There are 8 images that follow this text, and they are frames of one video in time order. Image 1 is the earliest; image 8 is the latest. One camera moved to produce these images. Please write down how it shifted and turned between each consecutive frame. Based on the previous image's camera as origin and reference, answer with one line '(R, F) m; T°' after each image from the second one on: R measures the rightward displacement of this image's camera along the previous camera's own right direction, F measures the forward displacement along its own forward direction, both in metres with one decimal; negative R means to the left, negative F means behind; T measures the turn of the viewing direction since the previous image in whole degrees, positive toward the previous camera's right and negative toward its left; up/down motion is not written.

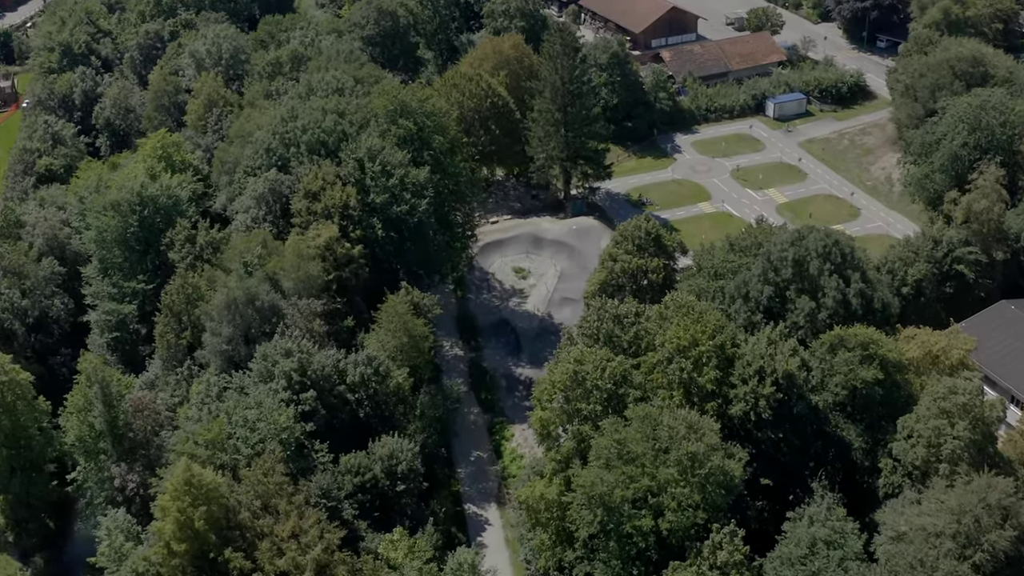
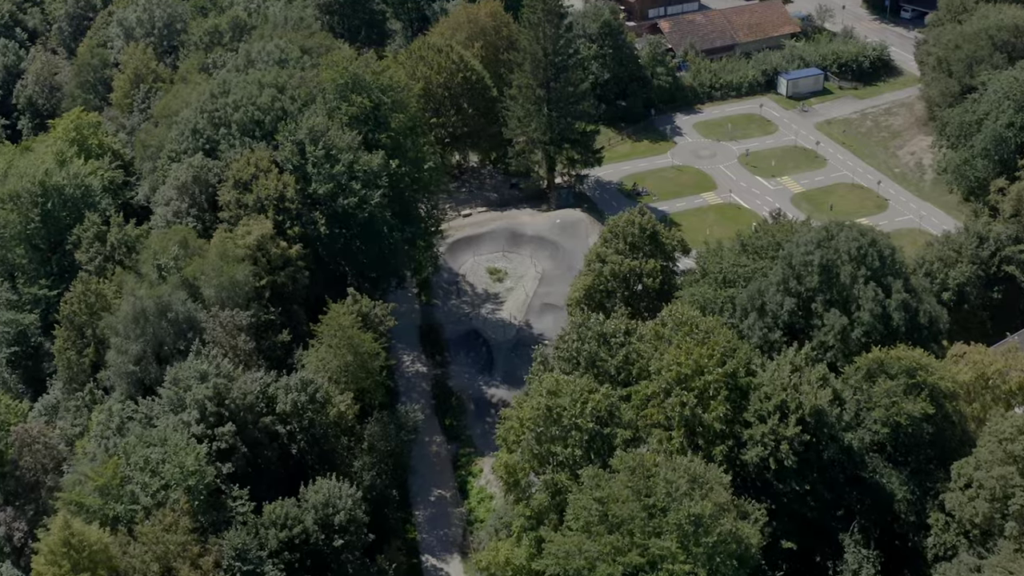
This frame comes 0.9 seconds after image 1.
(+1.3, +9.9) m; 0°
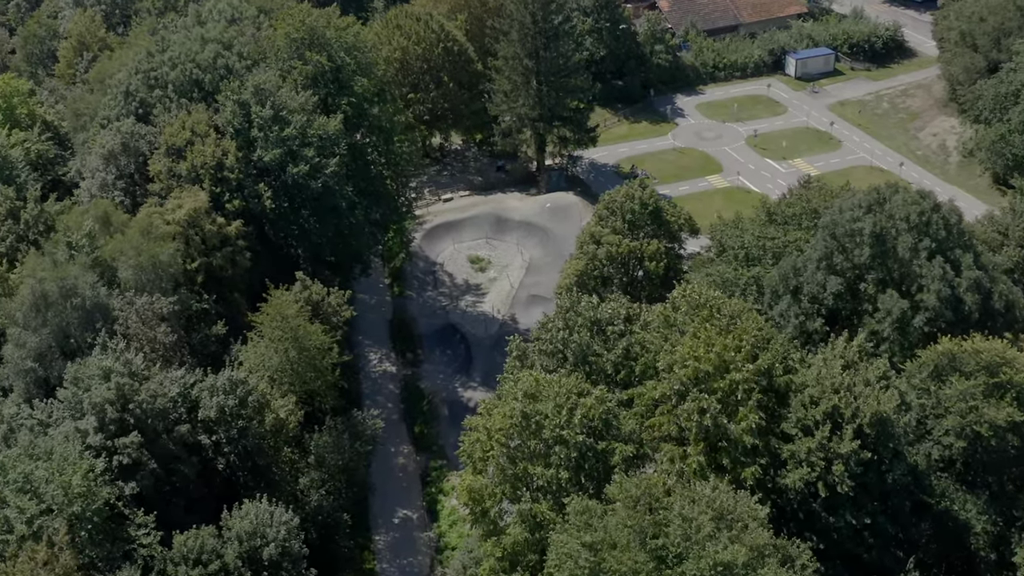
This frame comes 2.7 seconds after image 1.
(+0.7, +8.0) m; 0°
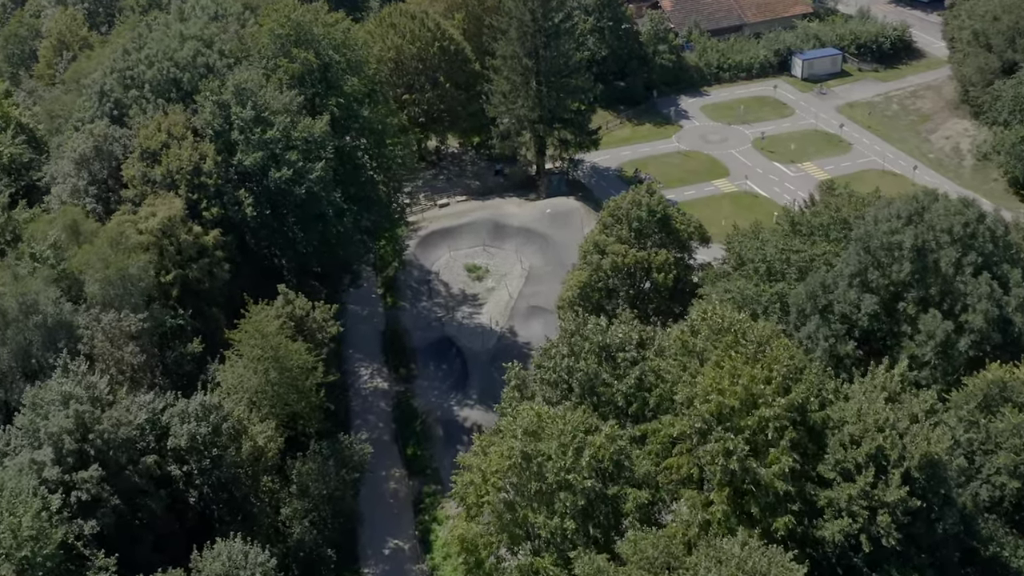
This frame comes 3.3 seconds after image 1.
(0.0, +3.1) m; 0°
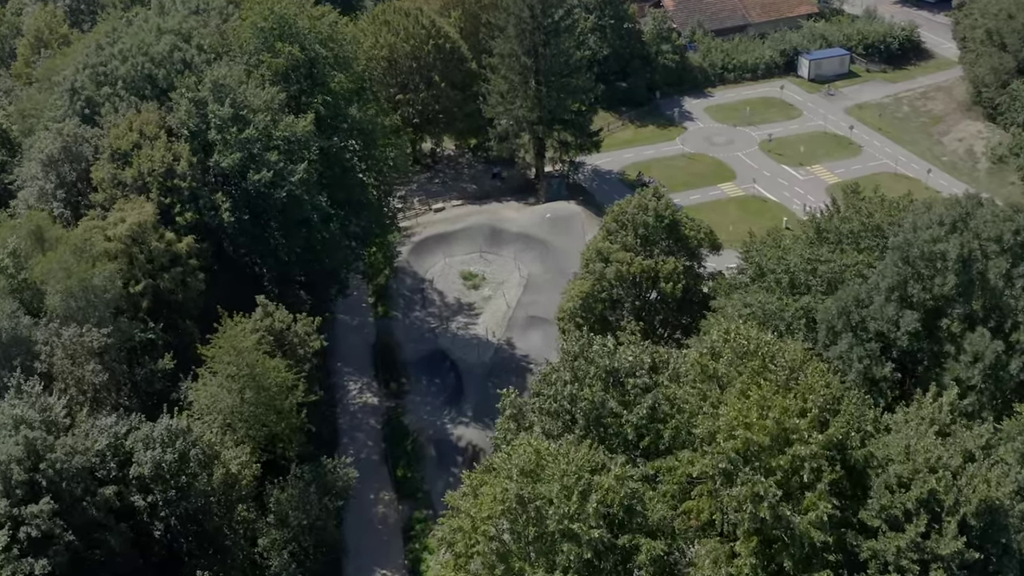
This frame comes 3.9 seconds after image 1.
(+0.1, +3.0) m; 0°
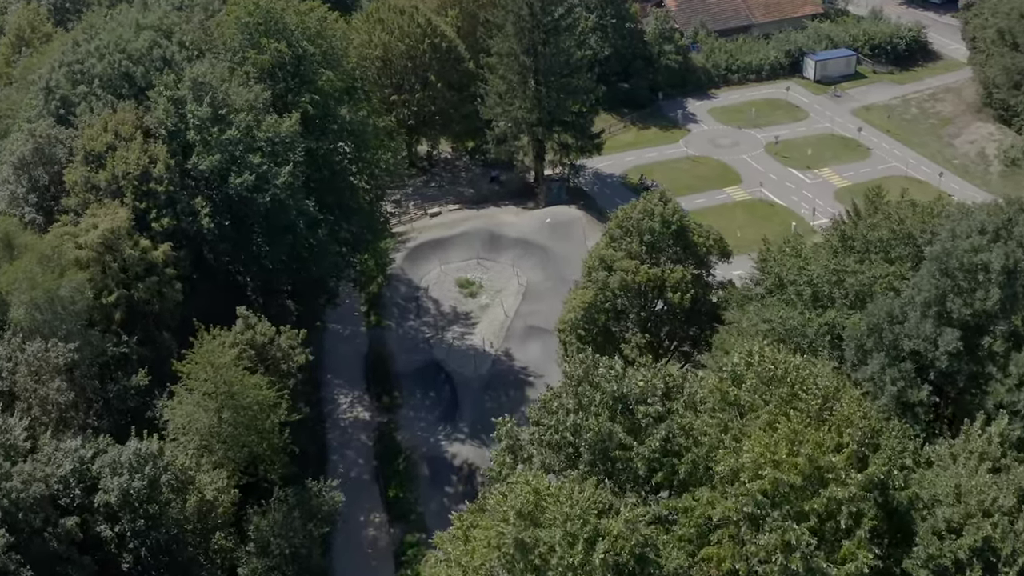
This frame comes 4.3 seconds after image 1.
(+0.1, +2.4) m; 0°
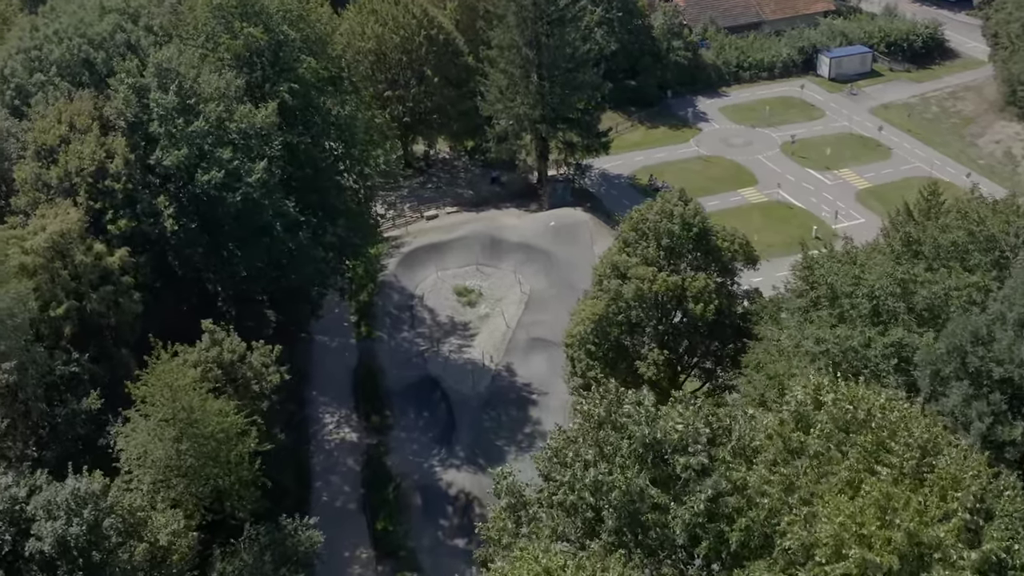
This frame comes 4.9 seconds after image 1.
(0.0, +4.1) m; 0°
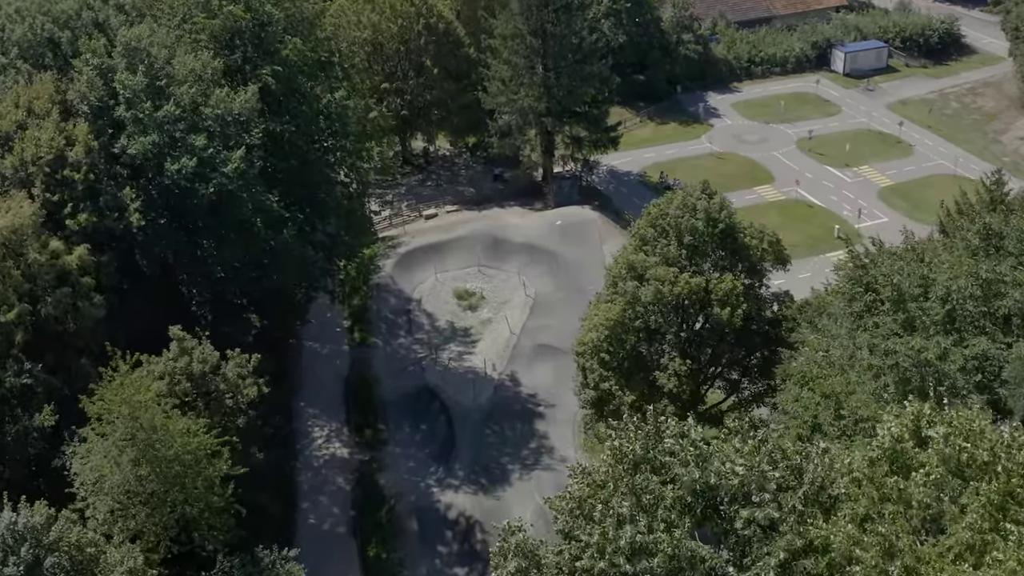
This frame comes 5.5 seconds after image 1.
(-0.1, +3.4) m; 0°
